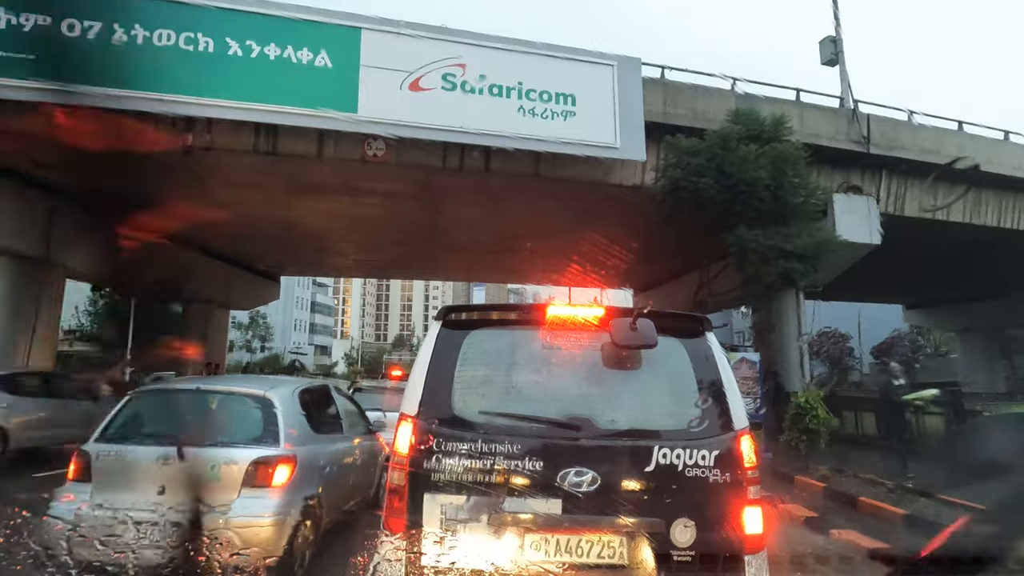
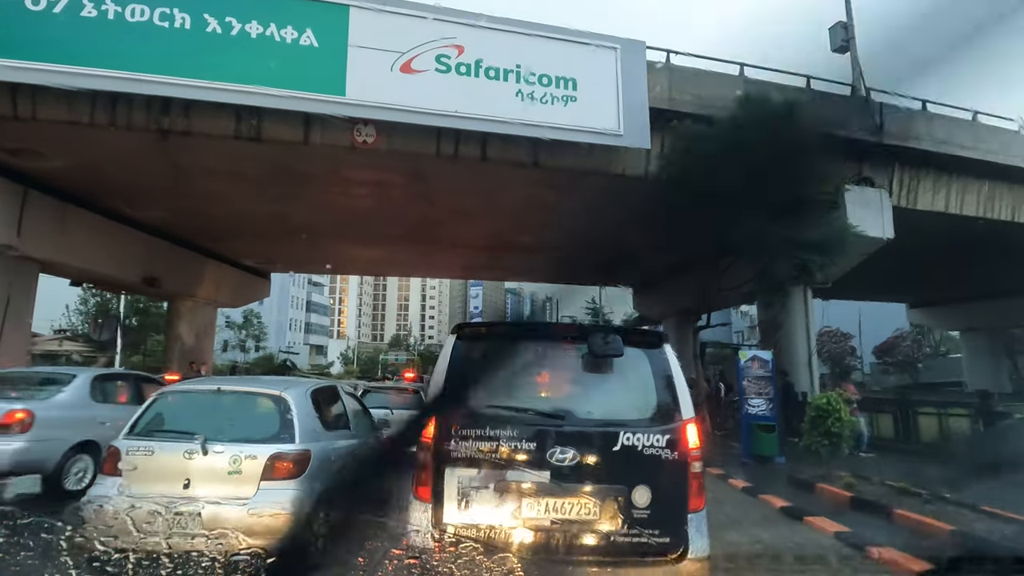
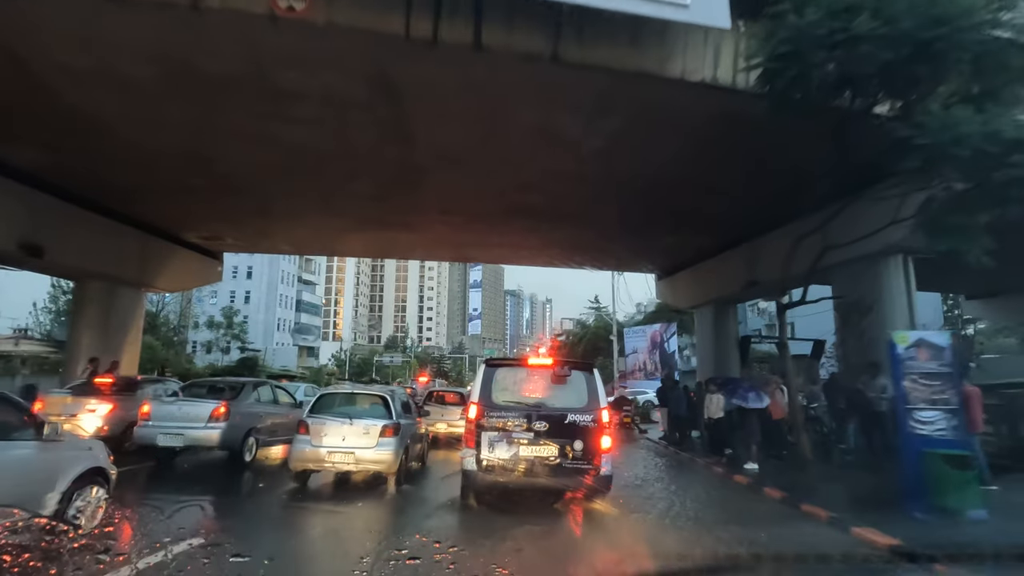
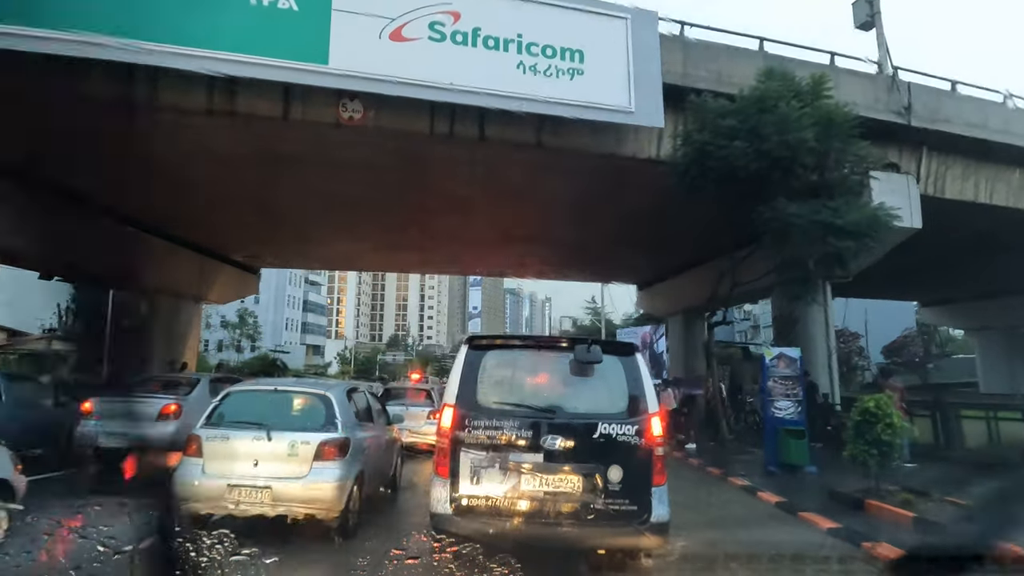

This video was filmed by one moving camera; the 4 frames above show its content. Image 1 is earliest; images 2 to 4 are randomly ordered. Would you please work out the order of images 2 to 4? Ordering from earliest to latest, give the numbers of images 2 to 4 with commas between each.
2, 4, 3
